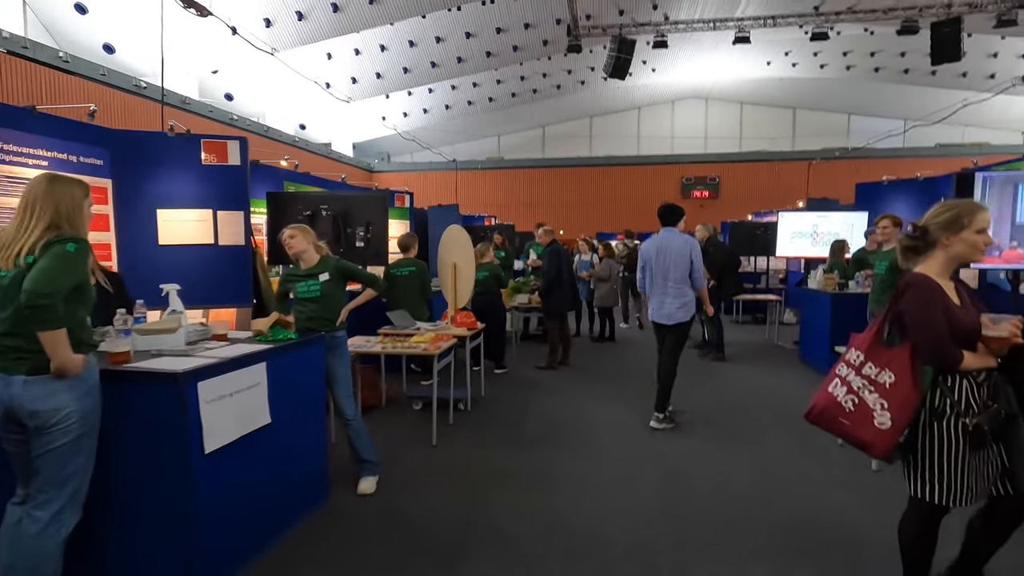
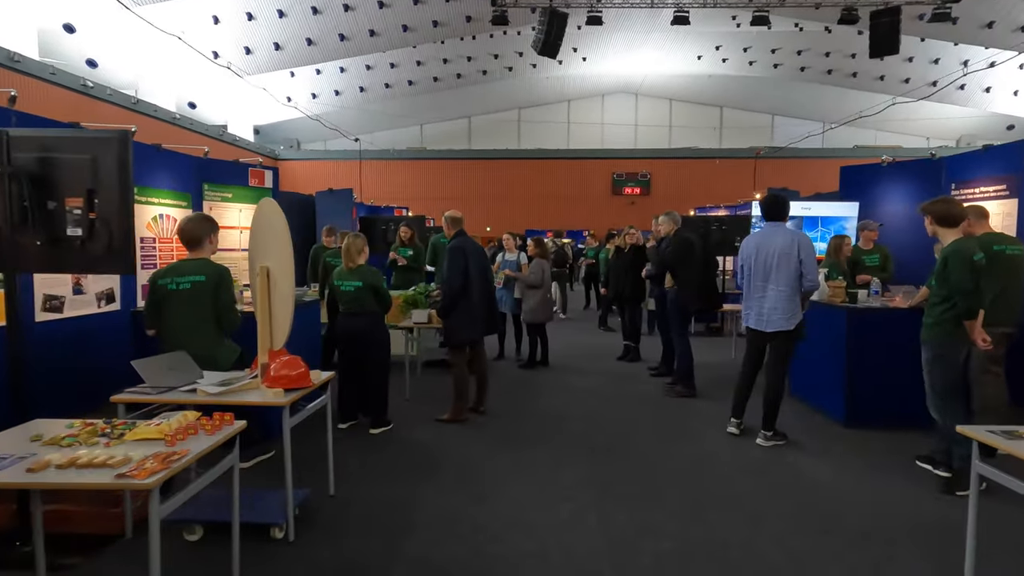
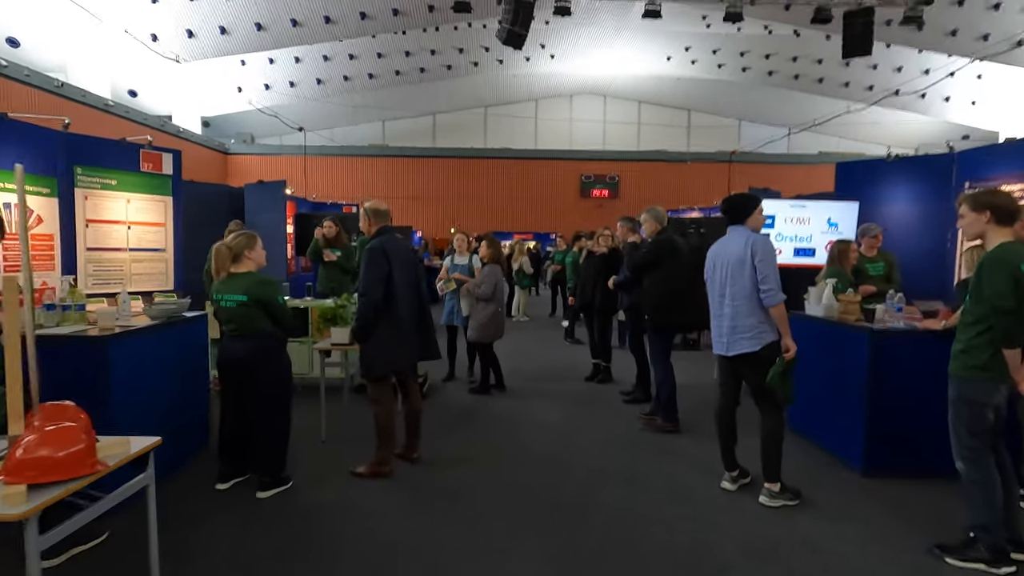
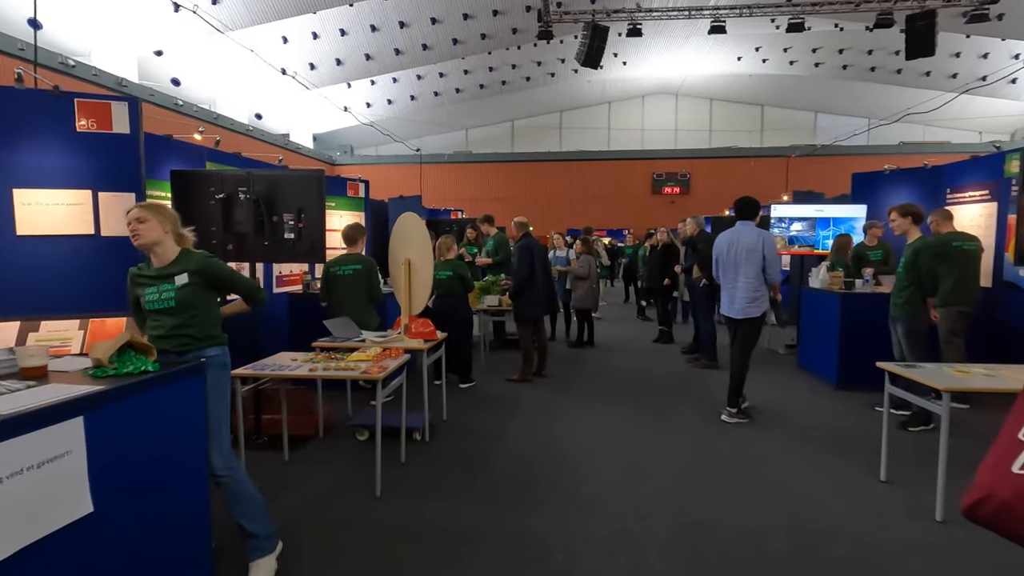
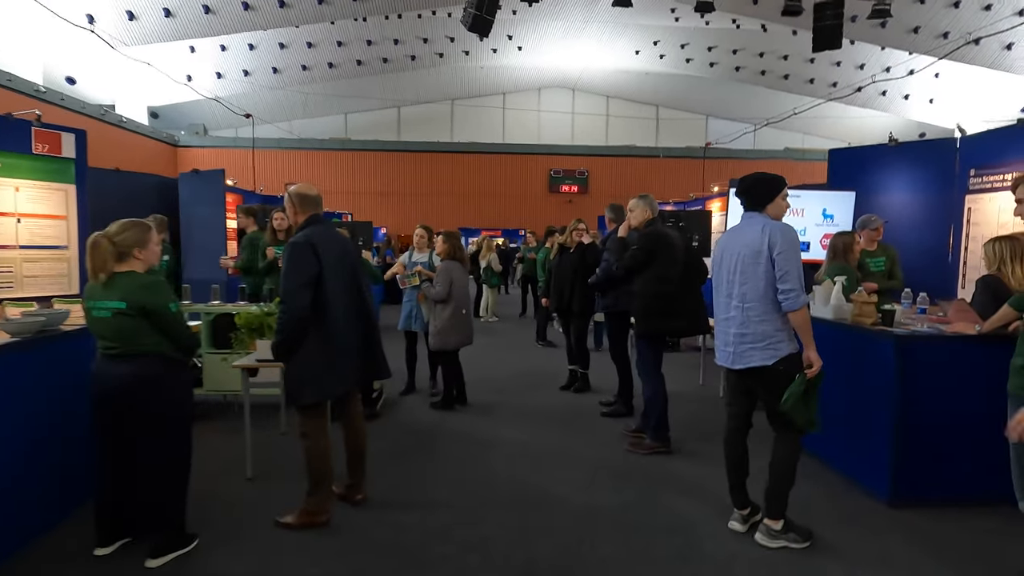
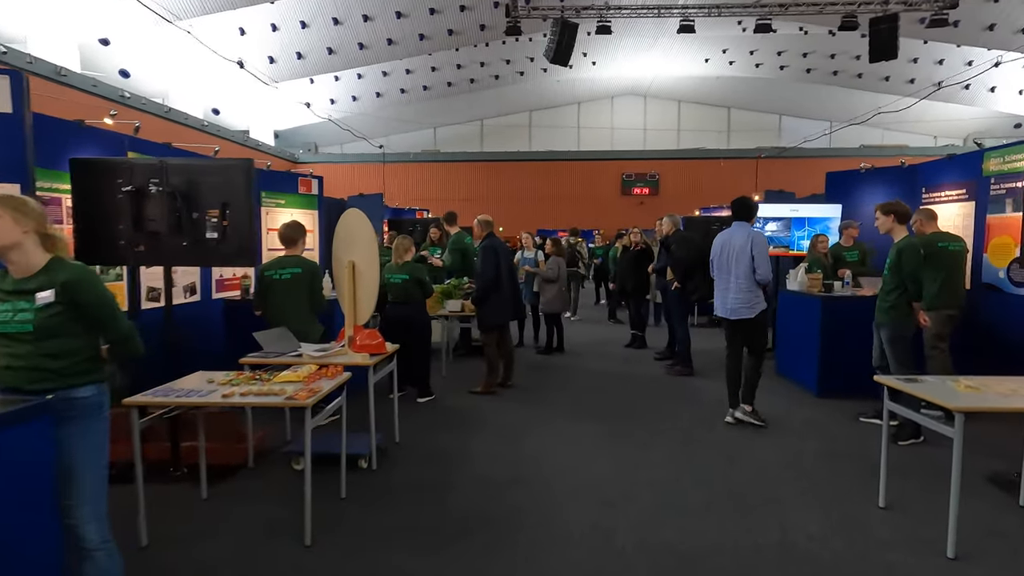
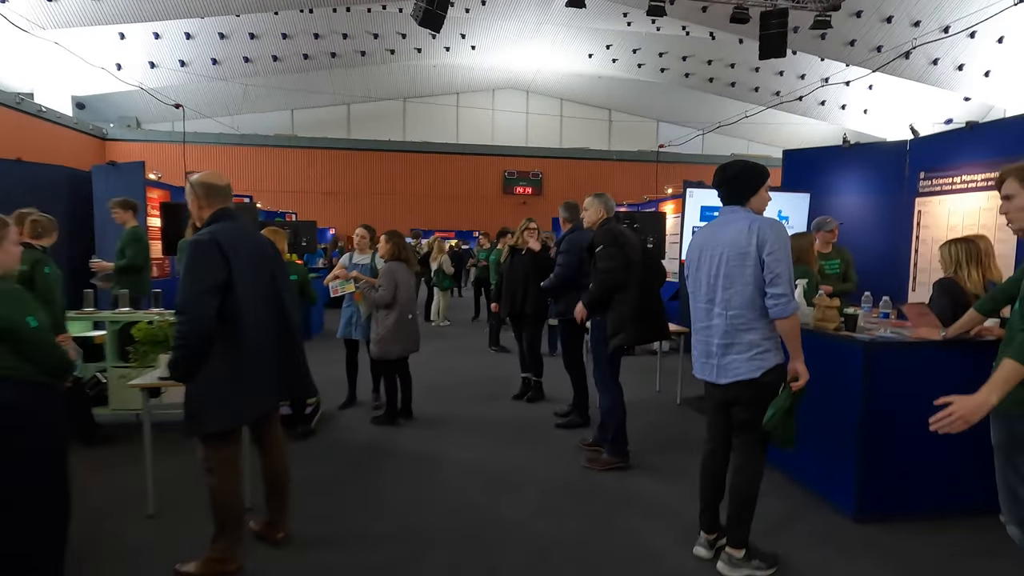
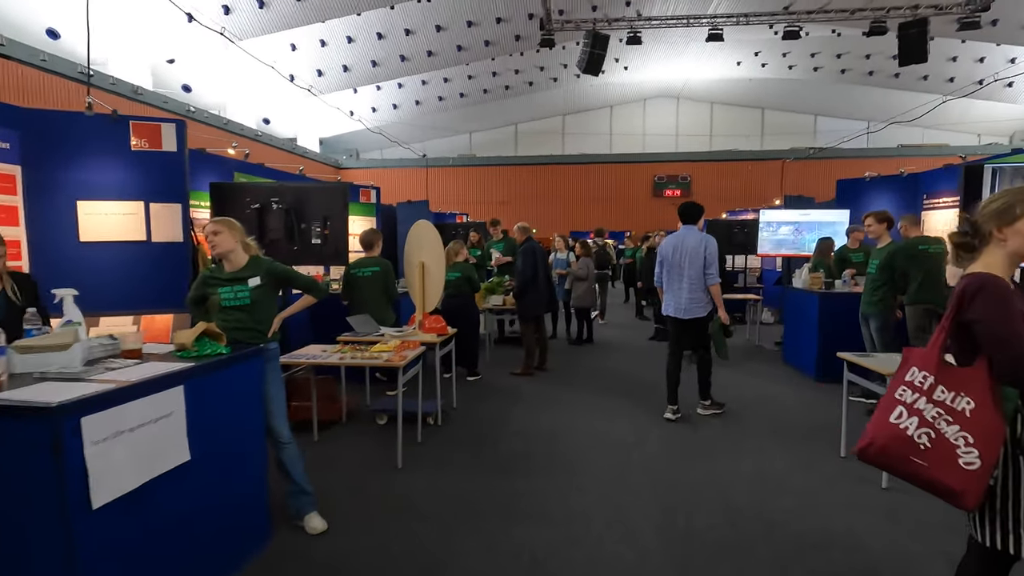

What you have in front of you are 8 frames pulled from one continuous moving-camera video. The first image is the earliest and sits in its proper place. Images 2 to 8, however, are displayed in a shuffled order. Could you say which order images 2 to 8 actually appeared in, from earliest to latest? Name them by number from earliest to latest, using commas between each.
8, 4, 6, 2, 3, 5, 7
